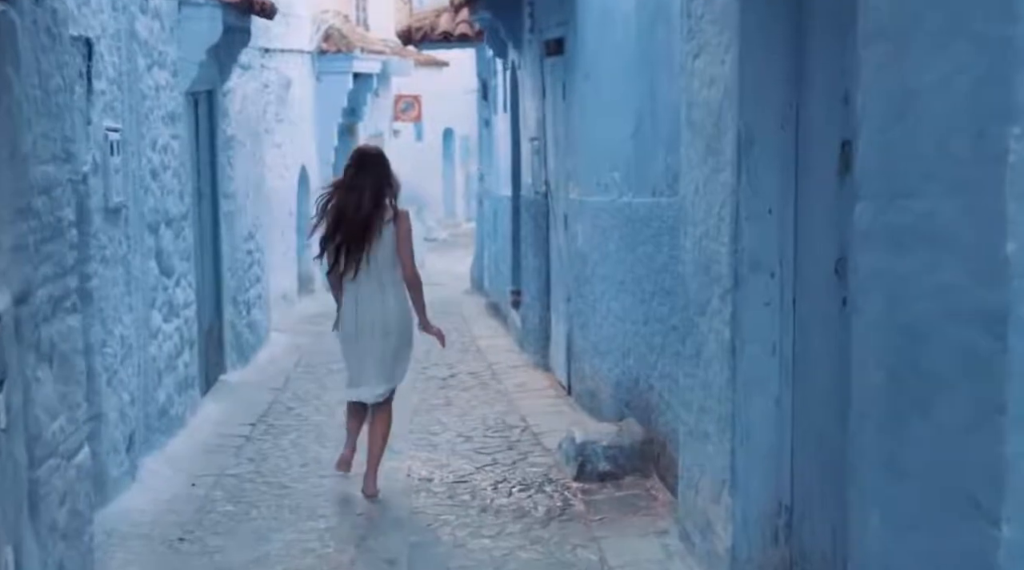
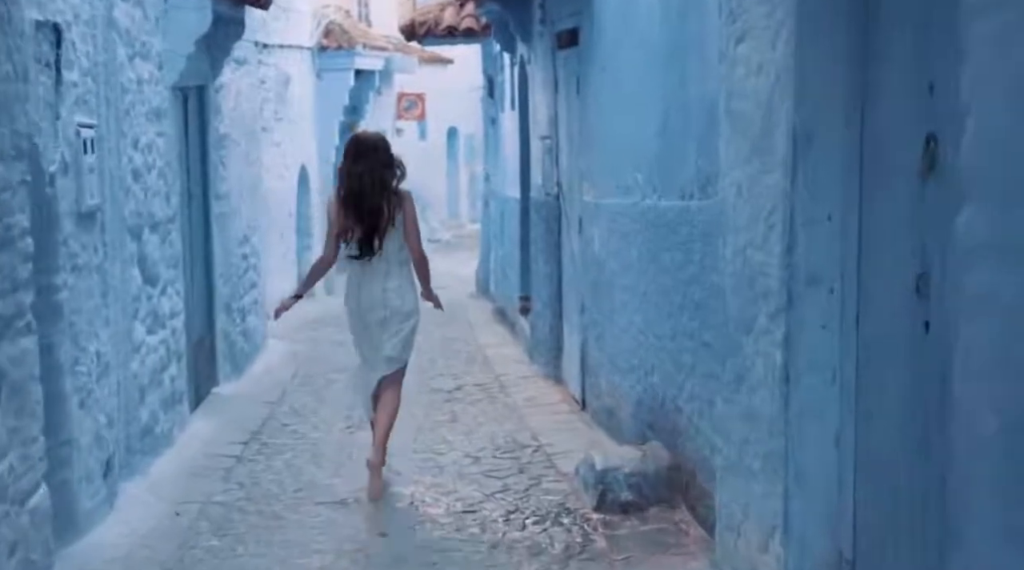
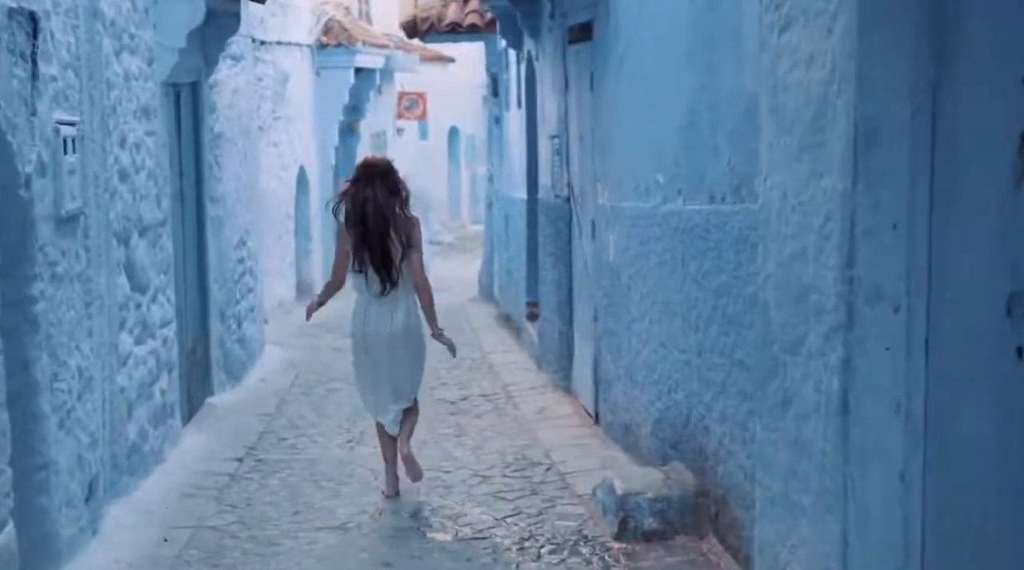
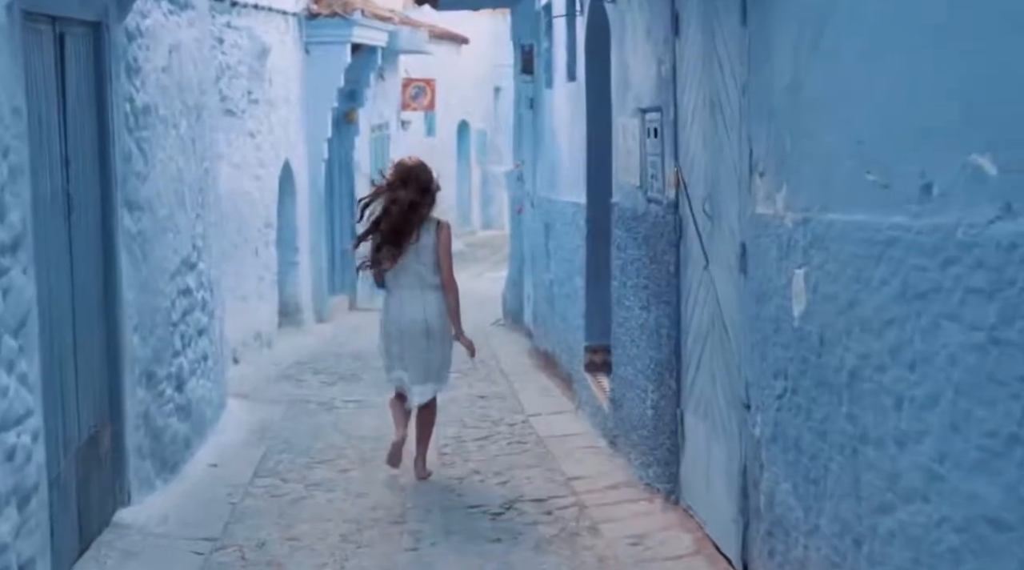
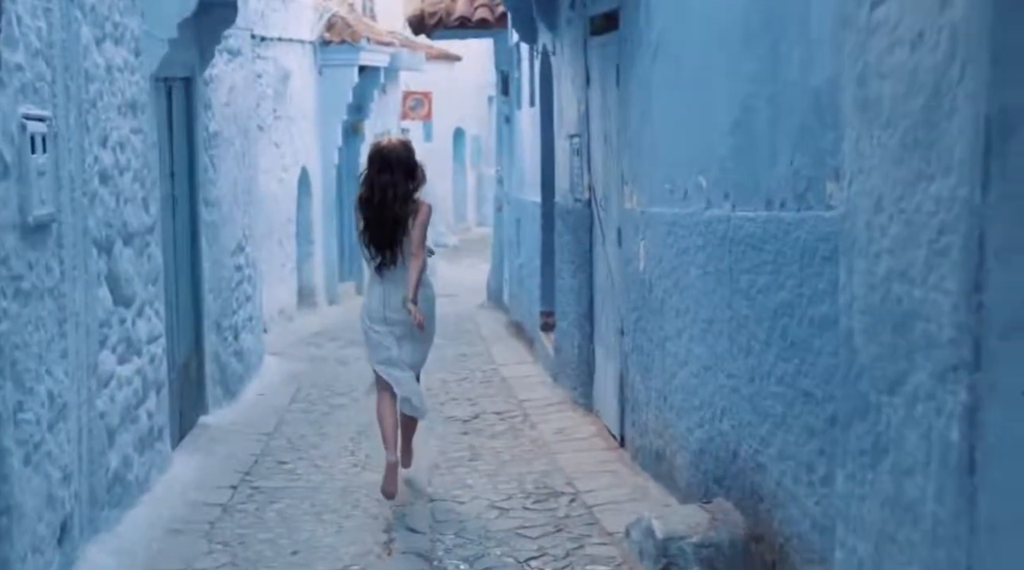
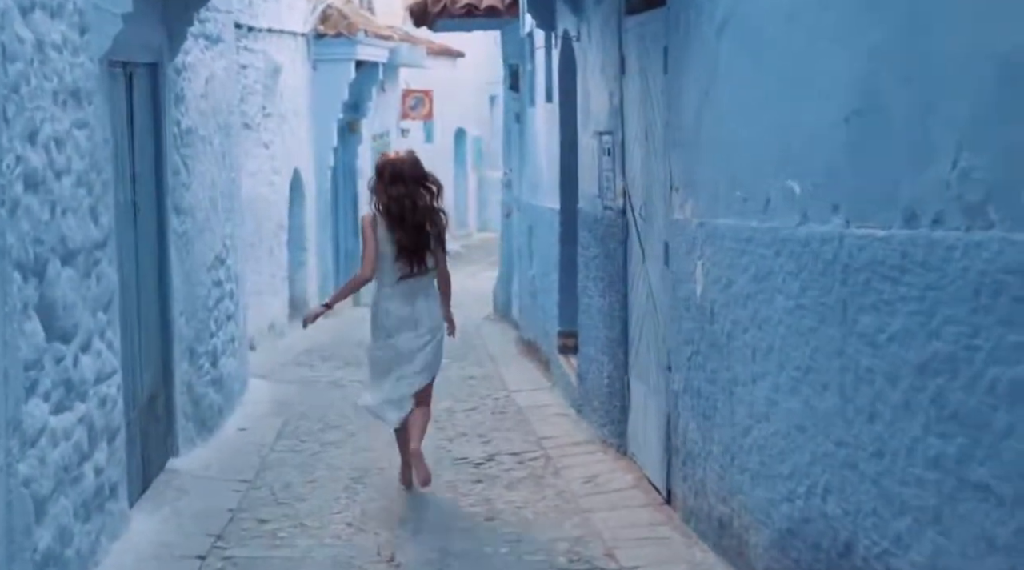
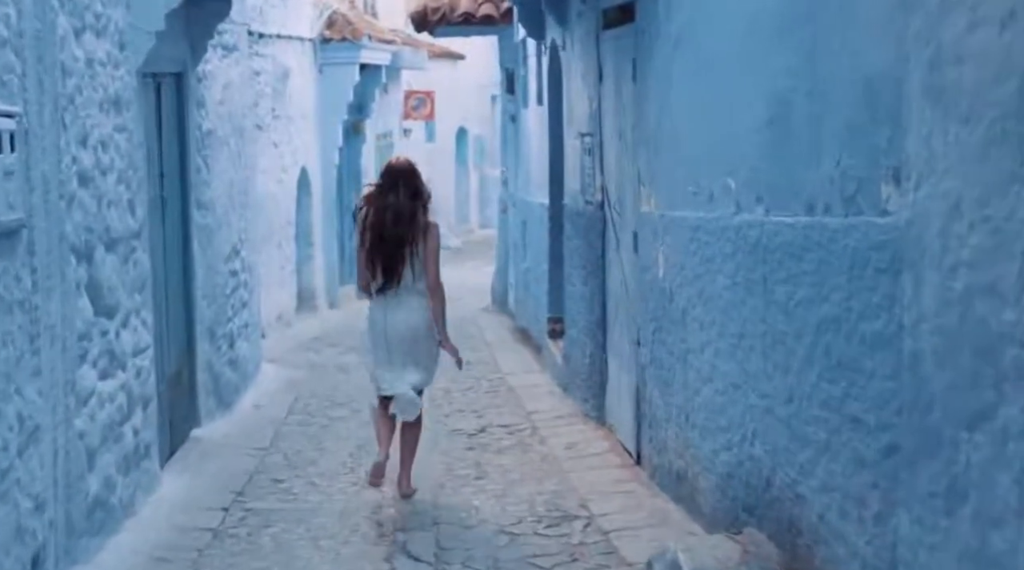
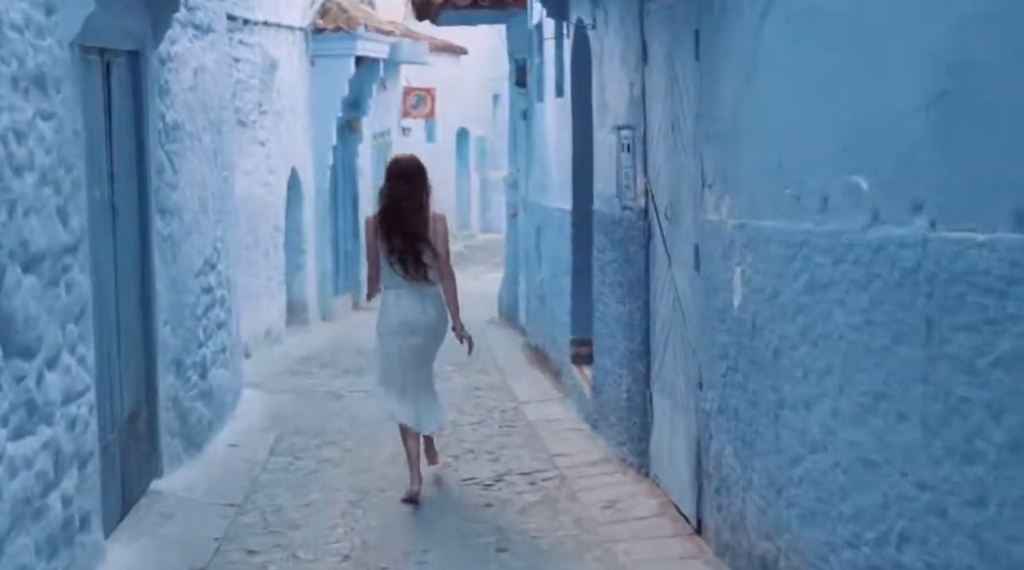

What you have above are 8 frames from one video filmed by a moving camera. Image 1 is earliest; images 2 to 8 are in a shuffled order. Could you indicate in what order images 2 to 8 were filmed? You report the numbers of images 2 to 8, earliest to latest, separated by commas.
2, 3, 5, 7, 6, 8, 4
